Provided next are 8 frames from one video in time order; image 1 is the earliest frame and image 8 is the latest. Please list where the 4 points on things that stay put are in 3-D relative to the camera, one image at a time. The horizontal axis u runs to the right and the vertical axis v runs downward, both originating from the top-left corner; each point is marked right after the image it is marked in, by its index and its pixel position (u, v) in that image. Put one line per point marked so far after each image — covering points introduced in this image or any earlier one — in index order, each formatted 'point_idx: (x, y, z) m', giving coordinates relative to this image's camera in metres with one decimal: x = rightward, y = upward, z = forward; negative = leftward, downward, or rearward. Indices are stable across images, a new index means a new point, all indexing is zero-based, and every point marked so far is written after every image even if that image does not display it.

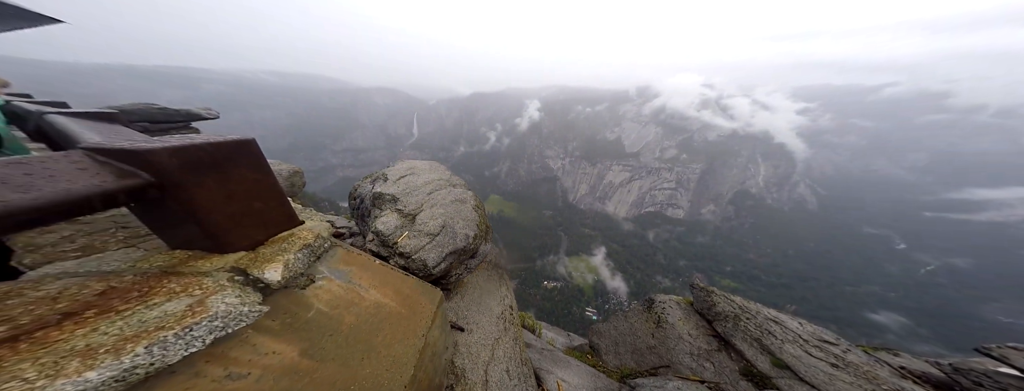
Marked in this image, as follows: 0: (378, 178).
0: (-5.8, +0.4, +11.4) m
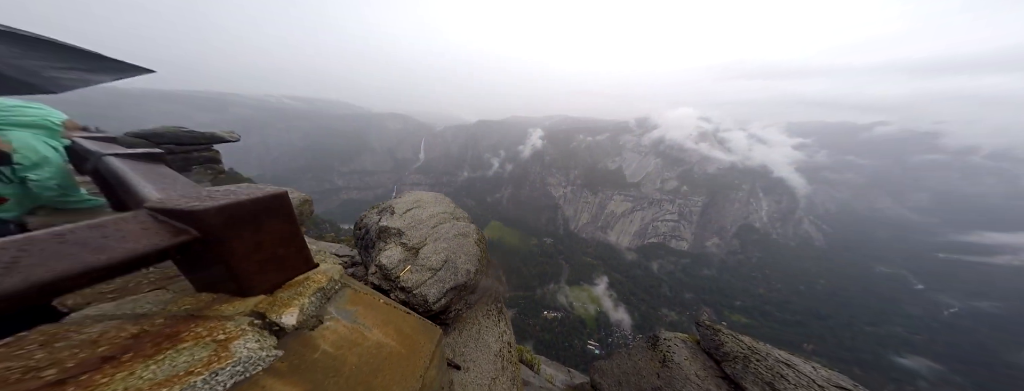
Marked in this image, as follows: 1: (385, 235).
0: (-5.7, -0.9, +11.7) m
1: (-5.1, -1.6, +10.3) m
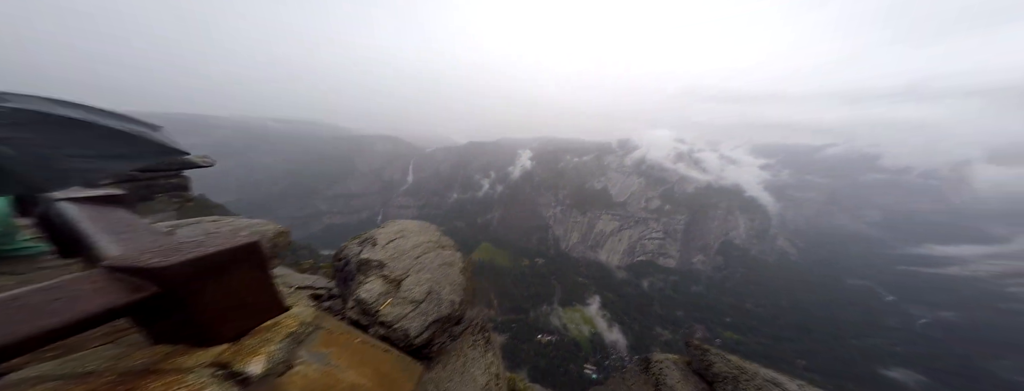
0: (-6.4, -2.1, +11.3) m
1: (-5.7, -2.6, +9.9) m
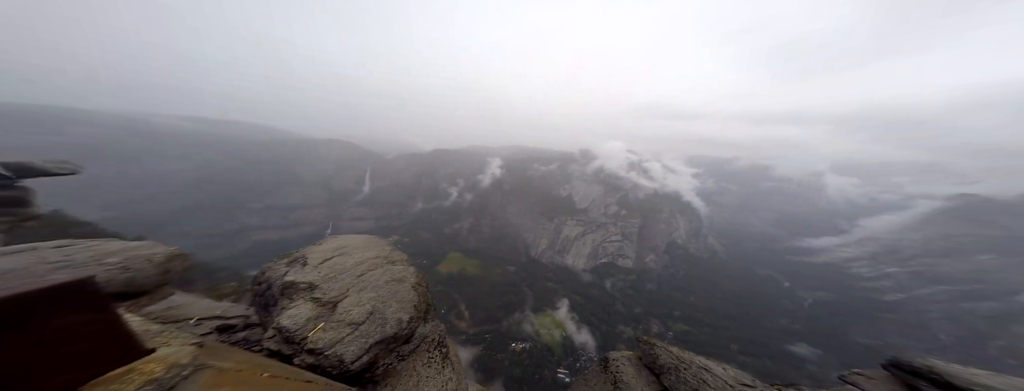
0: (-8.4, -2.6, +10.1) m
1: (-7.5, -3.1, +8.9) m
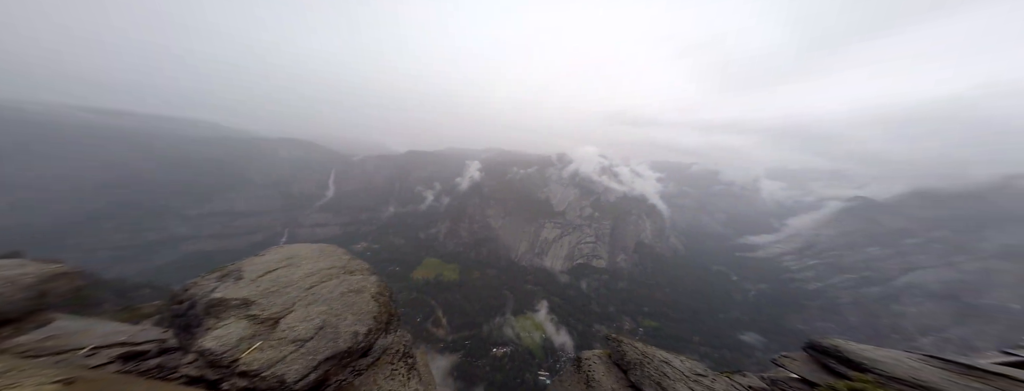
0: (-9.8, -2.9, +9.2) m
1: (-8.7, -3.3, +8.0) m
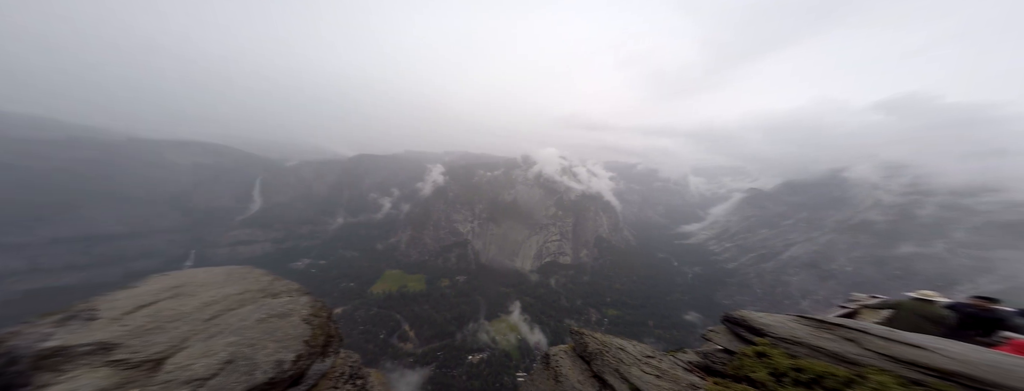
0: (-11.5, -3.4, +7.6) m
1: (-10.3, -3.8, +6.6) m
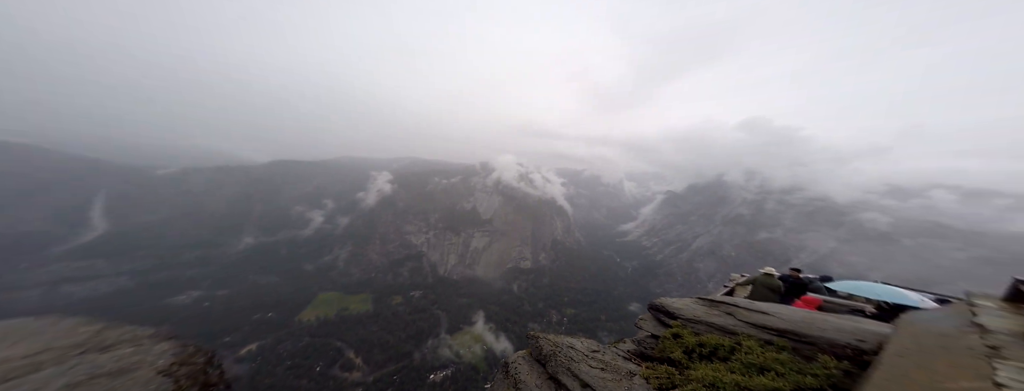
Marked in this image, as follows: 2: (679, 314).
0: (-13.1, -3.9, +5.4) m
1: (-11.7, -4.2, +4.6) m
2: (+5.3, -3.7, +8.3) m
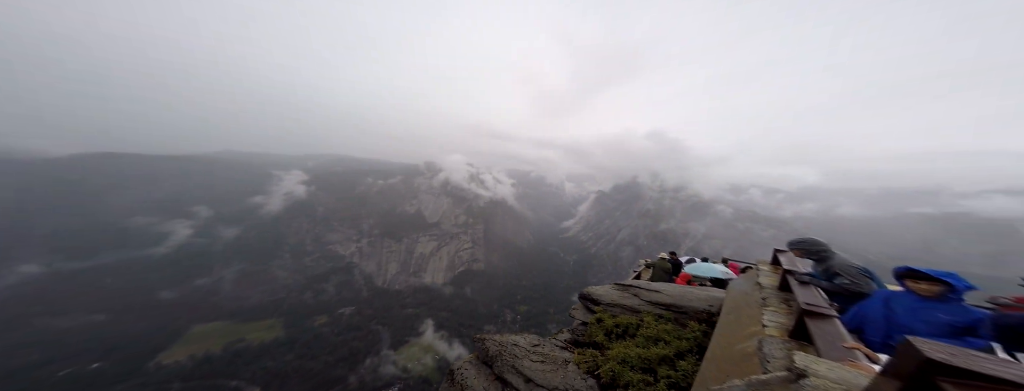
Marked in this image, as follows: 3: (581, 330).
0: (-14.2, -4.2, +2.6) m
1: (-12.7, -4.5, +2.1) m
2: (+3.1, -3.7, +9.2) m
3: (+2.2, -4.4, +8.6) m
